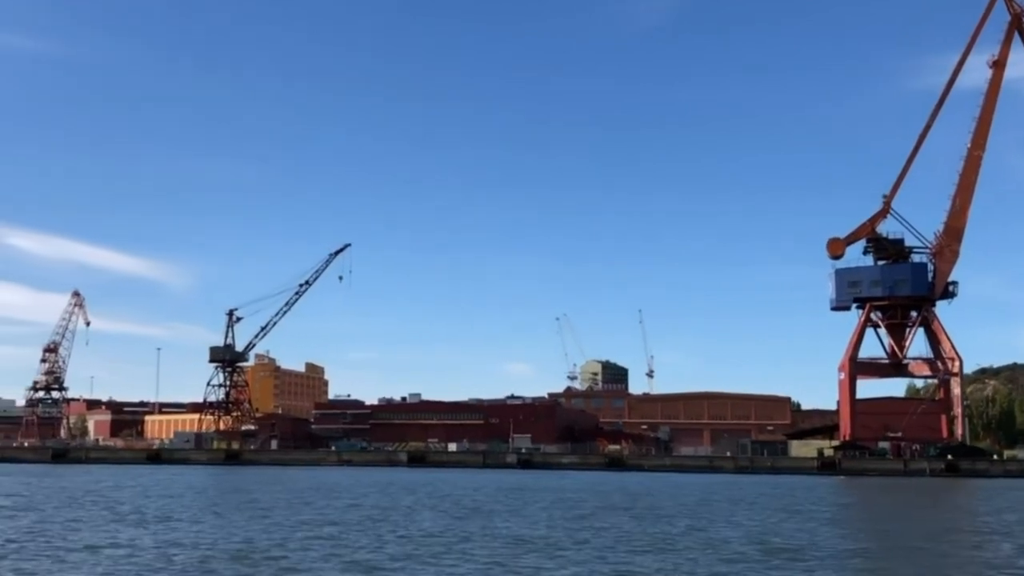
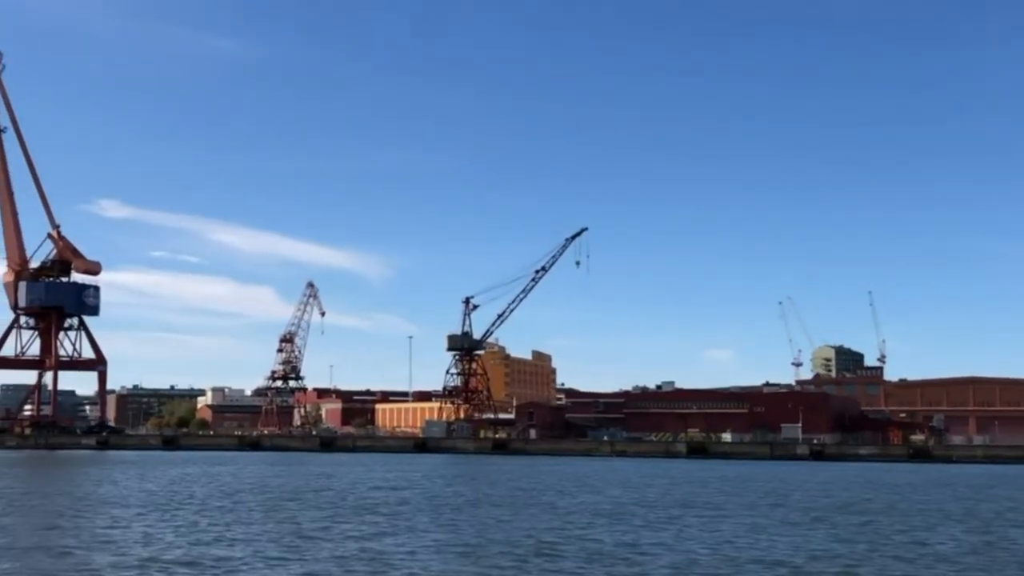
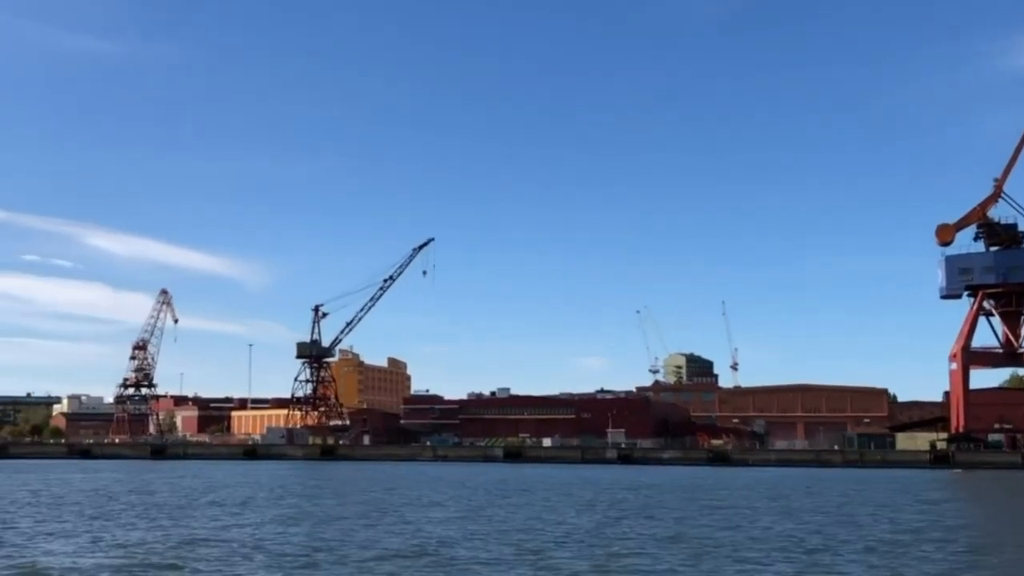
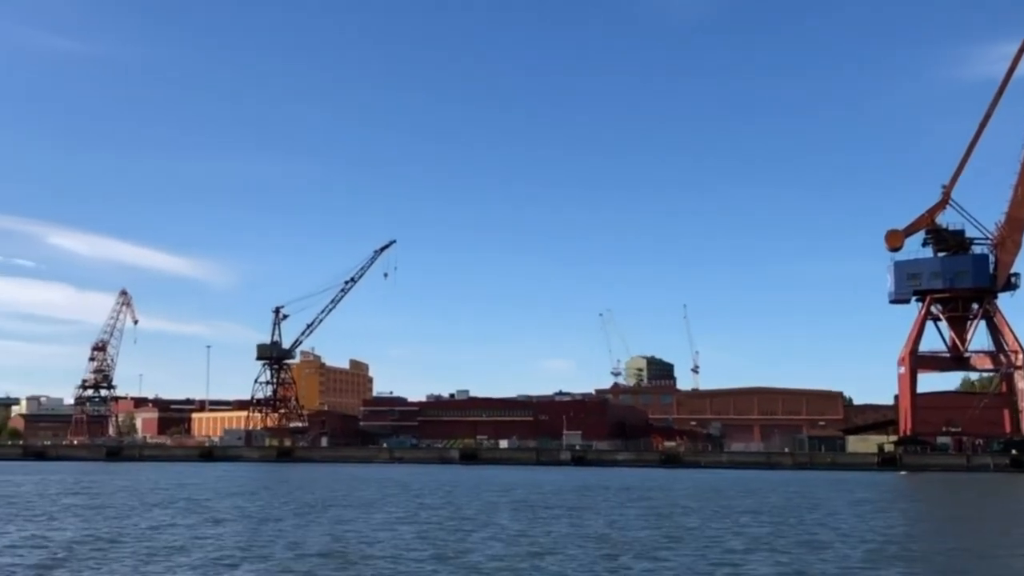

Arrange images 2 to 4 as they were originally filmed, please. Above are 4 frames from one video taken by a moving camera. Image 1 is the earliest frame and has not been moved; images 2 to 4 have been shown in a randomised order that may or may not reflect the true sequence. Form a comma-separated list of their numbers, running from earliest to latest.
4, 3, 2
